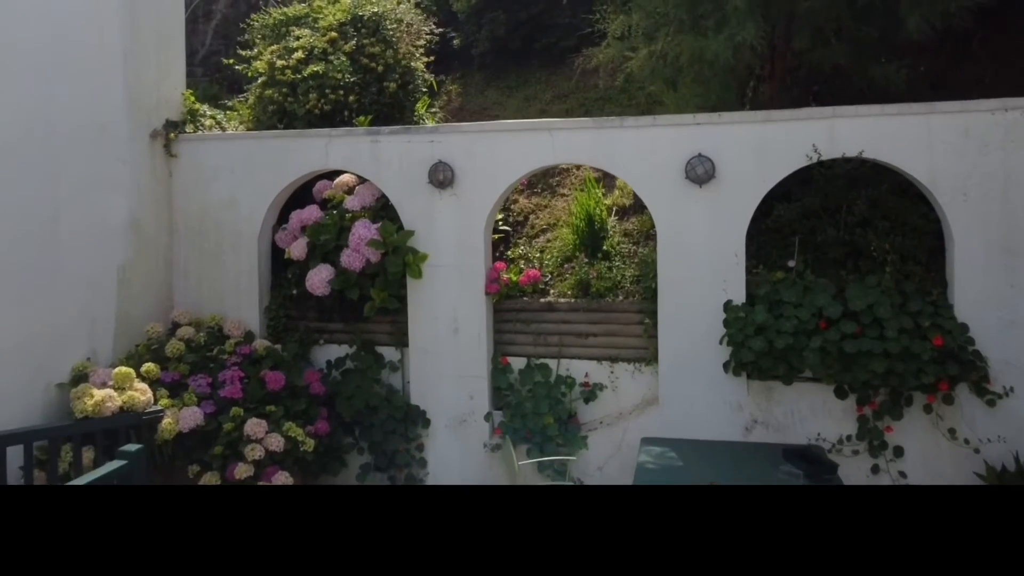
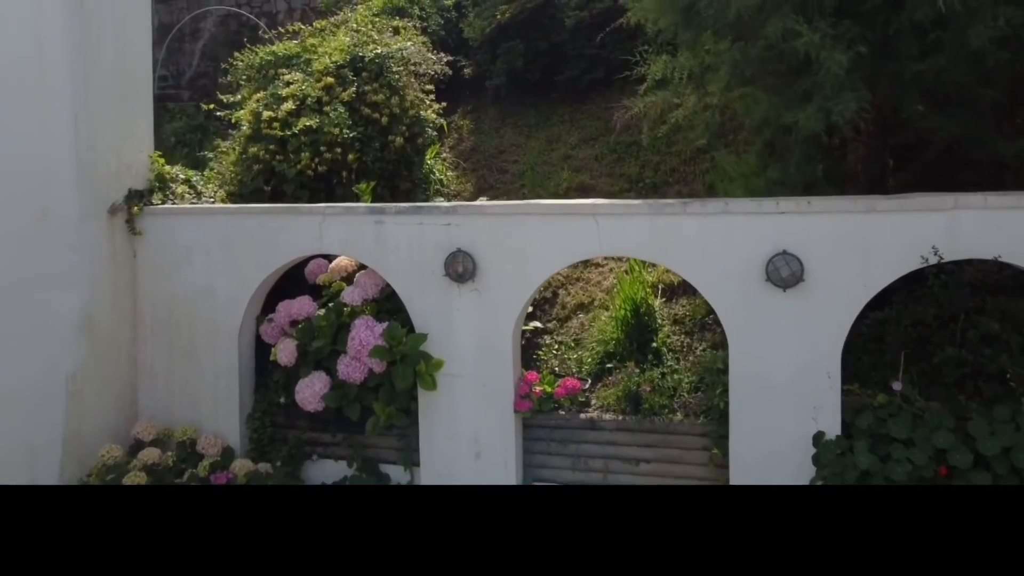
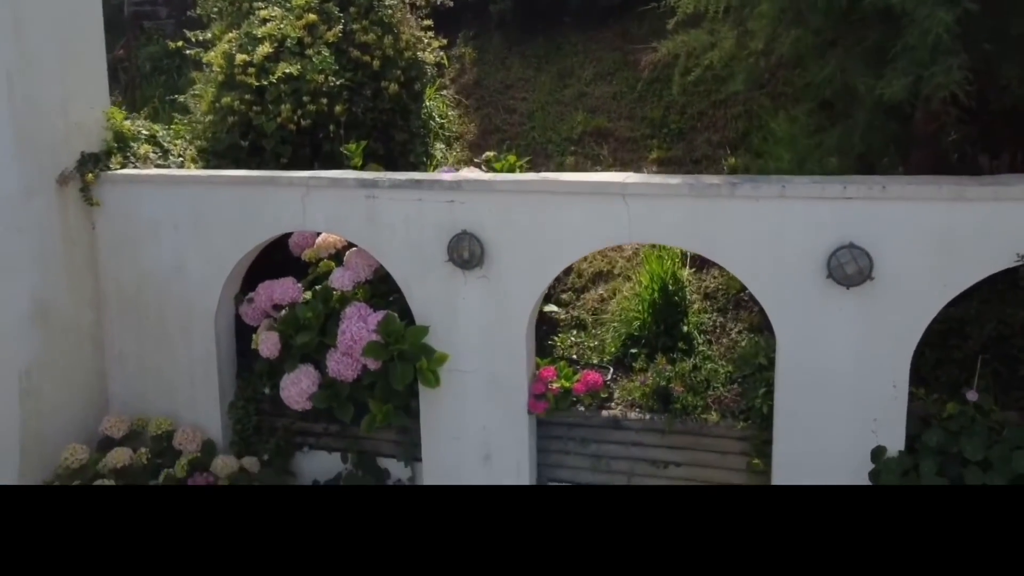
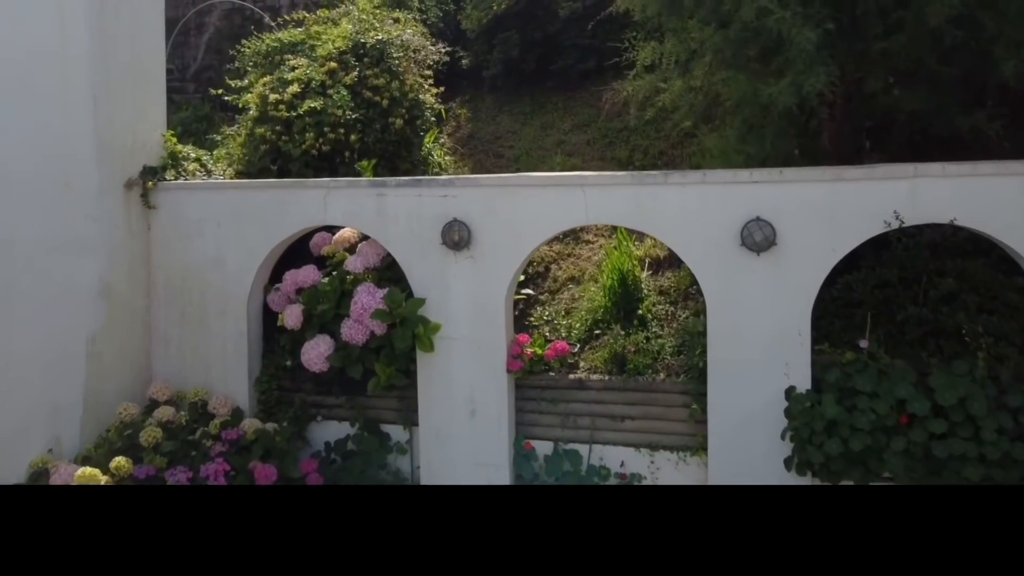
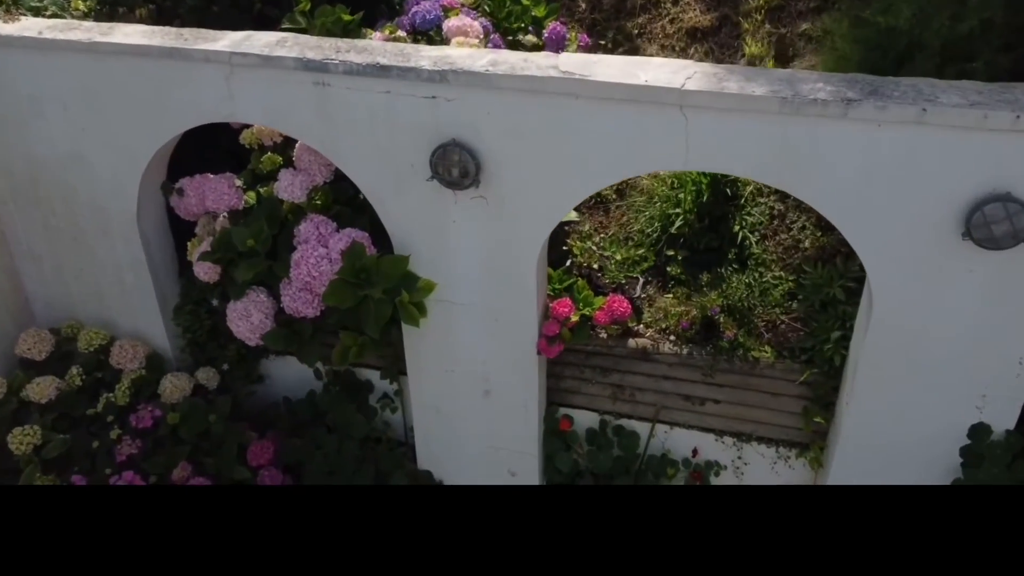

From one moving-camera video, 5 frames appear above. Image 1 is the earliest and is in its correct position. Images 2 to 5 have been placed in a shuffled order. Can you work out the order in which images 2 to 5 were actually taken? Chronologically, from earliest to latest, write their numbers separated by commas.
4, 2, 3, 5
